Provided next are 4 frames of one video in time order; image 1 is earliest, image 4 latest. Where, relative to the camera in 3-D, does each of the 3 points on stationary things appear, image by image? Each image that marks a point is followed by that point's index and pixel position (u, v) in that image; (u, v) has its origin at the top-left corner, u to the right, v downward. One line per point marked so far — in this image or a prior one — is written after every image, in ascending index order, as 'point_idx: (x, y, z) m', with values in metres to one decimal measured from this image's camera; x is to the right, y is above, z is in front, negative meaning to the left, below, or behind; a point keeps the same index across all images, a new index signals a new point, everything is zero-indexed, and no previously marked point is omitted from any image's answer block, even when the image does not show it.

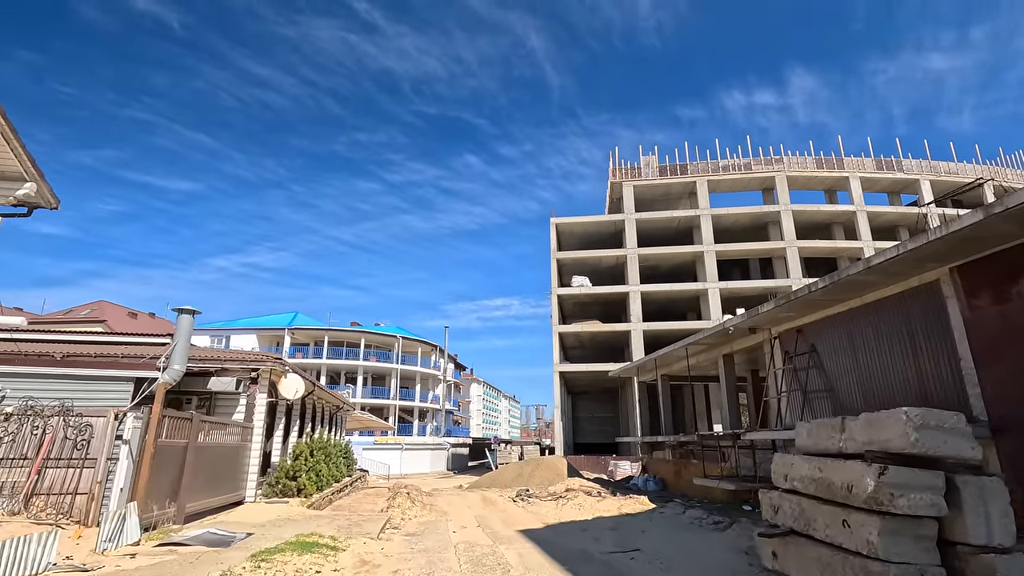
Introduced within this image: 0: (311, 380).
0: (-6.7, -3.1, +17.5) m
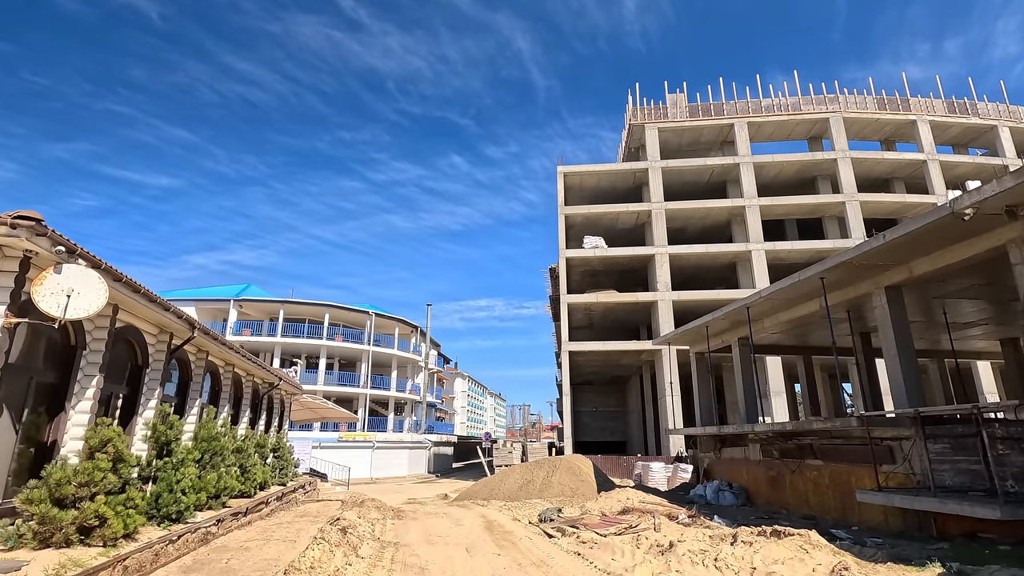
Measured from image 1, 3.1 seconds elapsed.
0: (-6.1, -0.5, +9.7) m
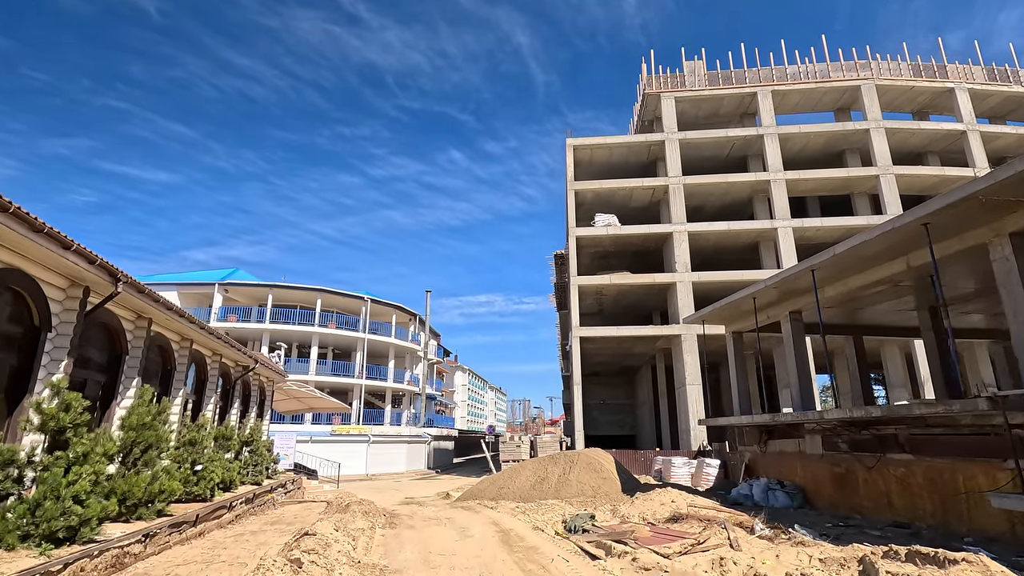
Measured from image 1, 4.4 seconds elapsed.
0: (-5.7, +0.4, +7.2) m
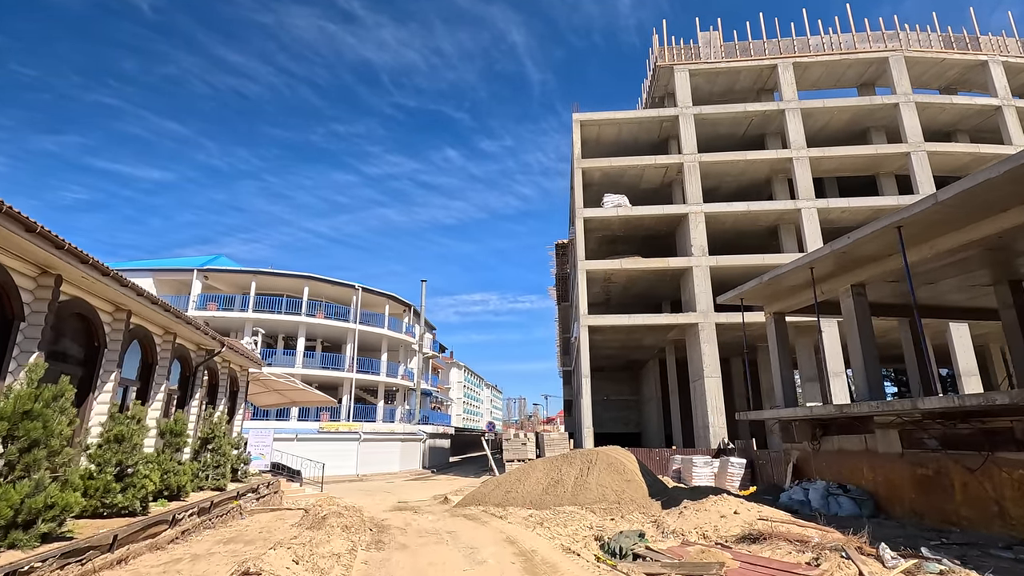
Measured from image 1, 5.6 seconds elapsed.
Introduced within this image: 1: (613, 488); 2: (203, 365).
0: (-5.4, +1.1, +4.9) m
1: (+2.6, -5.2, +13.5) m
2: (-7.9, -2.0, +13.3) m
